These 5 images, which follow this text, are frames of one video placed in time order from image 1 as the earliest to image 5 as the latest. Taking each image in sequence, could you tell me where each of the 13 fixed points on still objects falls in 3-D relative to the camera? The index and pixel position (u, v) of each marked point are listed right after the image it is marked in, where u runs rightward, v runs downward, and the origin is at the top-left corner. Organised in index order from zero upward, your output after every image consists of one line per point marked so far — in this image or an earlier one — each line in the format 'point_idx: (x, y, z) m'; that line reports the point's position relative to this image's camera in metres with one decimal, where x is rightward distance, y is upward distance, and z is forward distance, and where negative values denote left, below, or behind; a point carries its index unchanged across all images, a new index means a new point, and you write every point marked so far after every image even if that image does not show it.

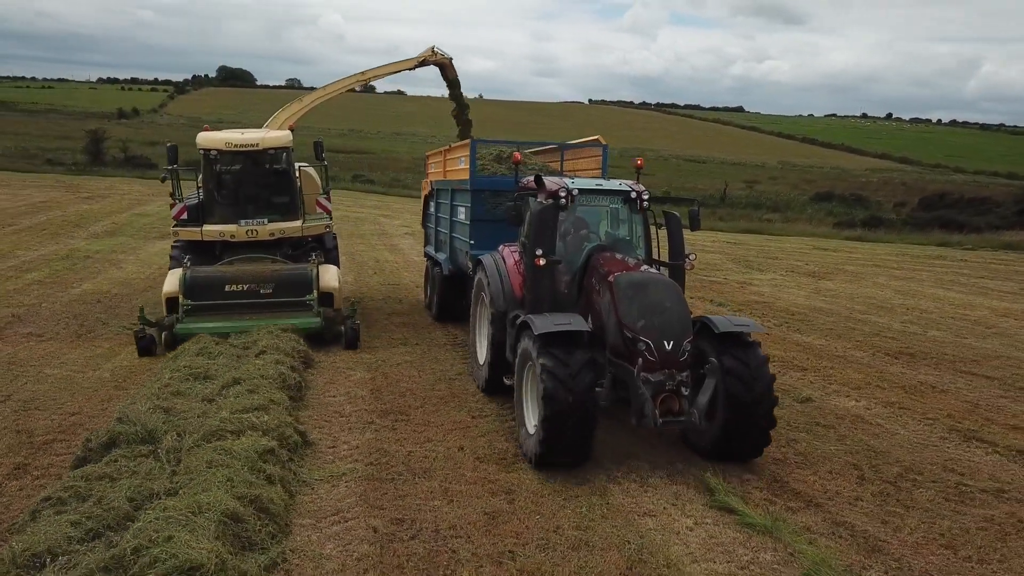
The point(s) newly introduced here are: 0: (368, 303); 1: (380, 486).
0: (-1.9, -0.2, +10.8) m
1: (-0.7, -1.1, +4.4) m
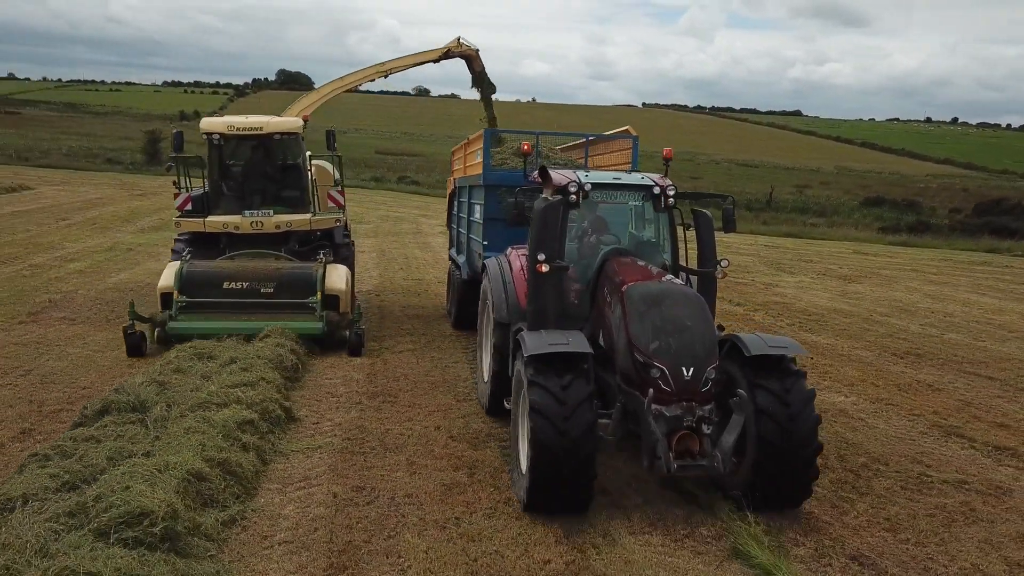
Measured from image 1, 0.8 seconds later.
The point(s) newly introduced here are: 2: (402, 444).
0: (-1.7, -0.1, +11.2) m
1: (-0.9, -1.0, +4.6) m
2: (-0.7, -0.9, +4.9) m
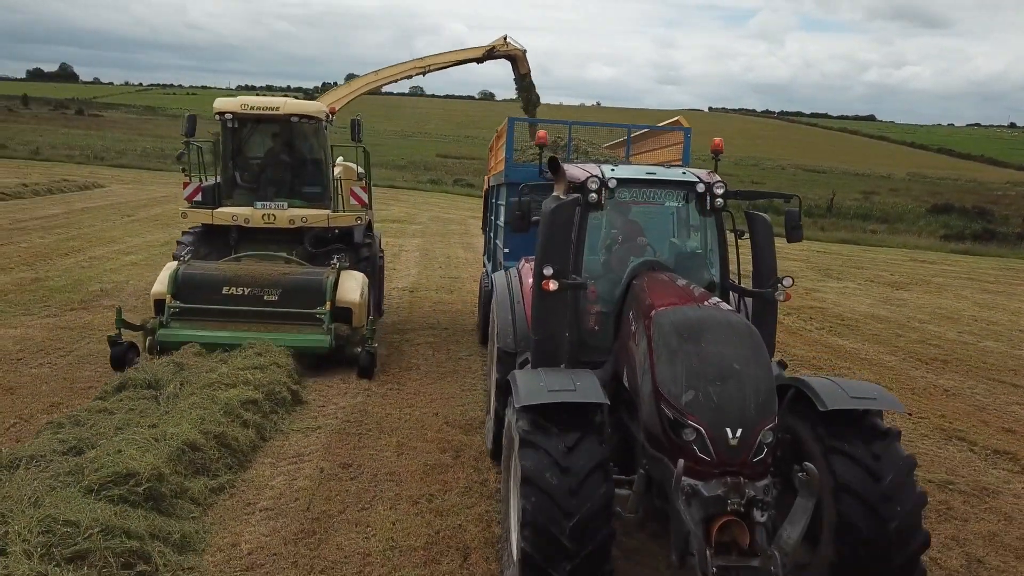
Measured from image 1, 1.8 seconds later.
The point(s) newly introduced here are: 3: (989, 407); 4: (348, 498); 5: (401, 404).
0: (-1.3, 0.0, +11.4) m
1: (-1.0, -0.9, +4.9) m
2: (-0.8, -0.9, +5.2) m
3: (+3.7, -0.9, +6.3) m
4: (-0.8, -1.0, +4.0) m
5: (-0.8, -0.8, +5.7) m
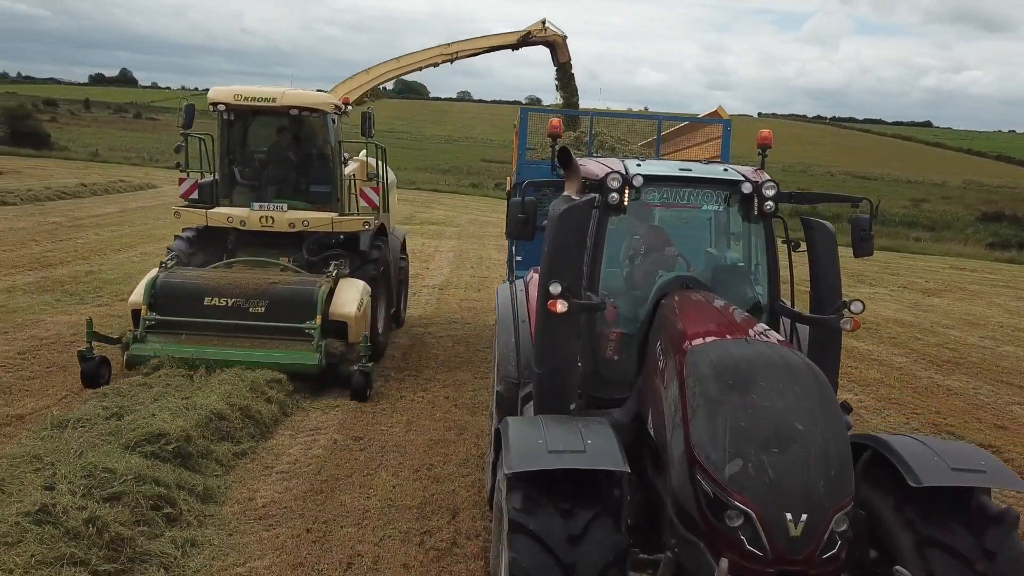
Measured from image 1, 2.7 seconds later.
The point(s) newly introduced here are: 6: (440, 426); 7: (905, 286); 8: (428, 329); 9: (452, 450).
0: (-0.9, 0.0, +11.9) m
1: (-1.0, -0.8, +5.3) m
2: (-0.7, -0.8, +5.6) m
3: (+3.8, -1.0, +6.5) m
4: (-0.8, -0.9, +4.4) m
5: (-0.7, -0.8, +6.1) m
6: (-0.5, -0.9, +5.2) m
7: (+7.8, 0.0, +16.0) m
8: (-1.0, -0.5, +9.0) m
9: (-0.4, -0.9, +4.6) m
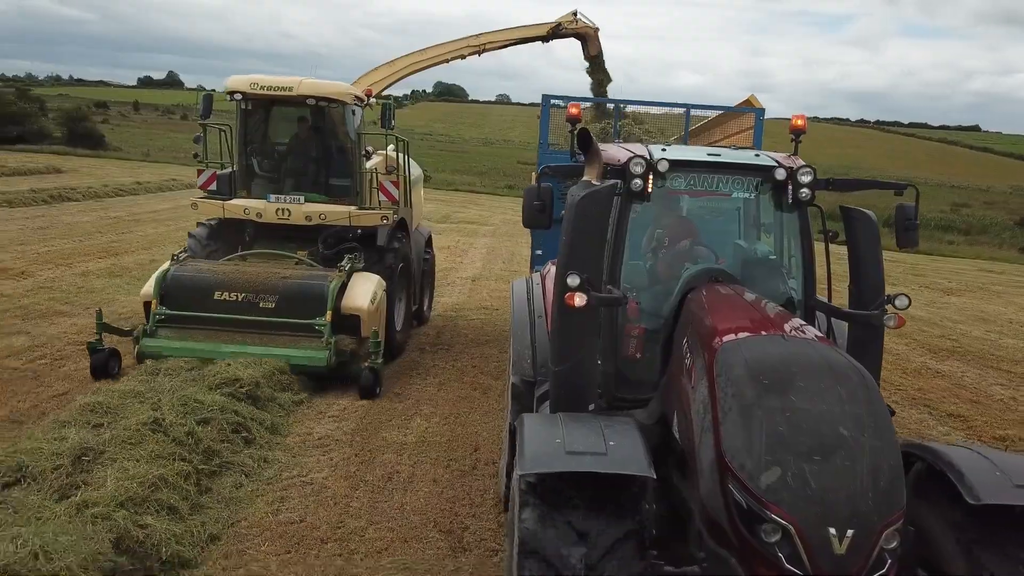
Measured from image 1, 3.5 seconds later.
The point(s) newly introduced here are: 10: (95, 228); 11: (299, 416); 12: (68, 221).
0: (-0.5, +0.1, +12.7) m
1: (-0.8, -0.7, +6.1) m
2: (-0.6, -0.7, +6.3) m
3: (+4.0, -0.9, +7.1) m
4: (-0.7, -0.8, +5.2) m
5: (-0.6, -0.6, +6.9) m
6: (-0.3, -0.7, +5.9) m
7: (+8.4, 0.0, +16.4) m
8: (-0.6, -0.4, +9.8) m
9: (-0.2, -0.8, +5.4) m
10: (-8.1, +1.2, +15.7) m
11: (-1.3, -0.8, +4.8) m
12: (-9.0, +1.4, +16.5) m
